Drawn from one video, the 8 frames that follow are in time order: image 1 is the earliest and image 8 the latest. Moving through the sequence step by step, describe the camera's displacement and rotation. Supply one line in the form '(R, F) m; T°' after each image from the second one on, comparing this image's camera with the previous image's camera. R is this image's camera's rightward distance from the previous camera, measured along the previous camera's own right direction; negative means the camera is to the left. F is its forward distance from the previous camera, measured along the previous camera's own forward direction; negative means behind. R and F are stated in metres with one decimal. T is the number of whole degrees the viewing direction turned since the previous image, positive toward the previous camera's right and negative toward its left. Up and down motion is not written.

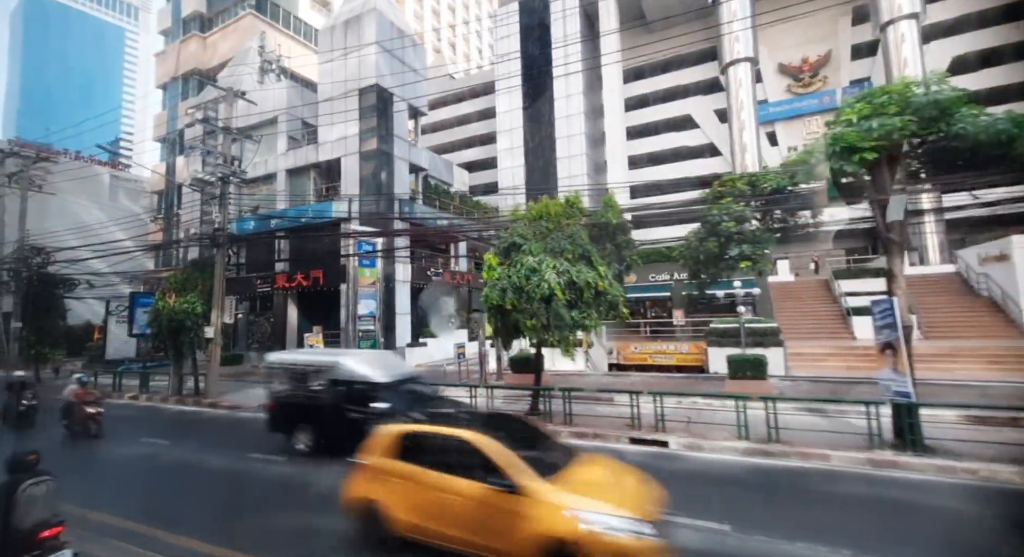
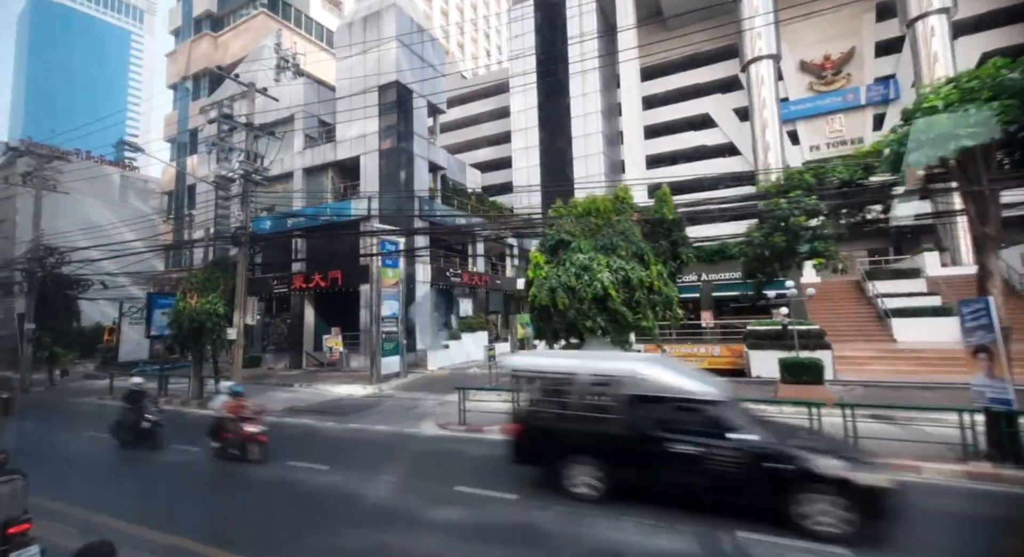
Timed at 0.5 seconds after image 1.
(-0.8, +0.5) m; 0°
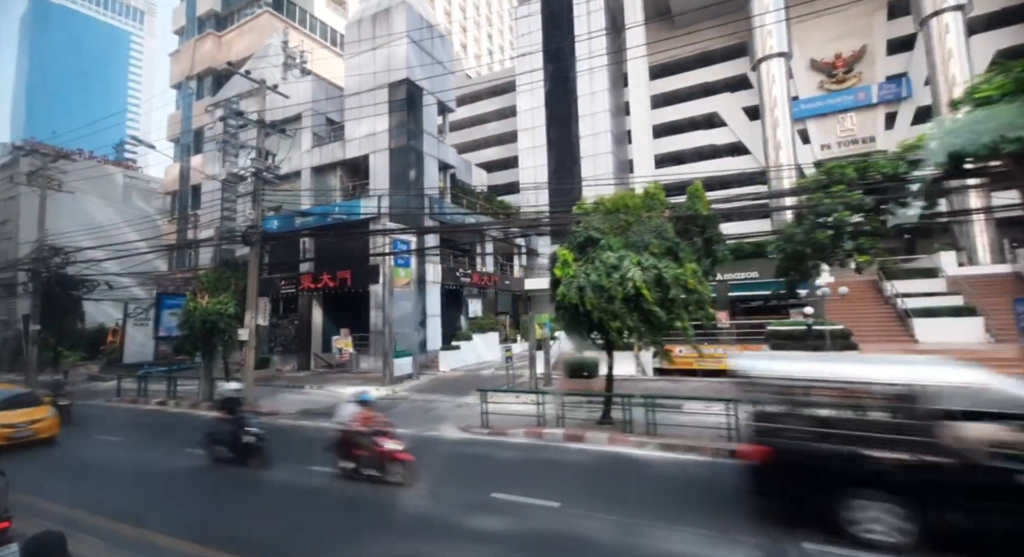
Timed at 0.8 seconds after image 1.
(-0.5, +0.3) m; 0°
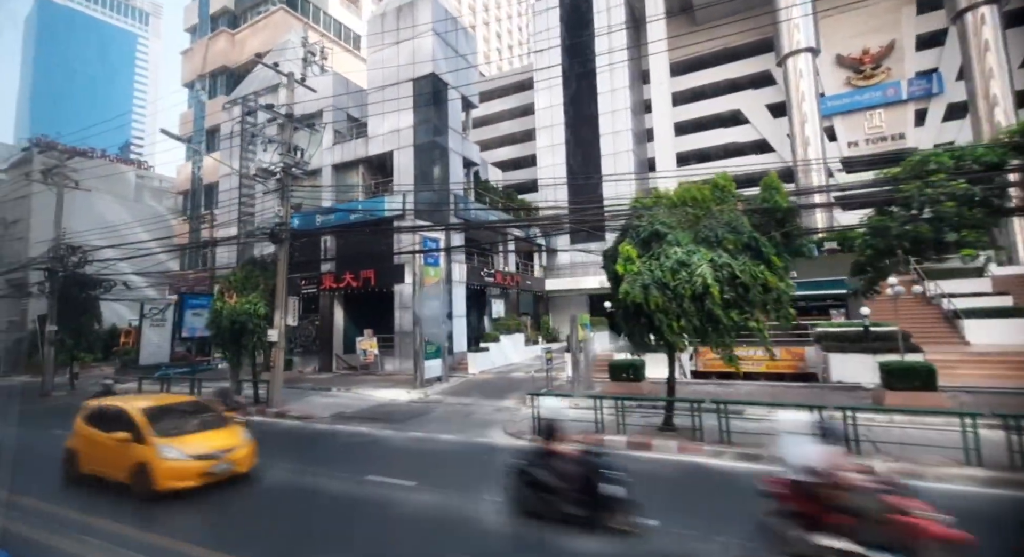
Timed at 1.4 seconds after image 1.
(-1.0, +0.5) m; 0°
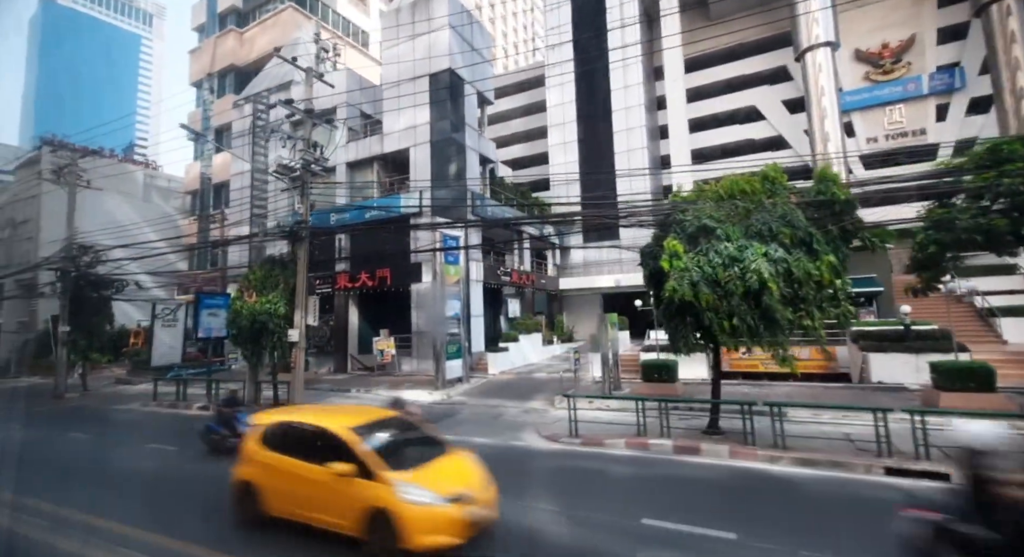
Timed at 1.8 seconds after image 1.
(-0.6, +0.3) m; 0°
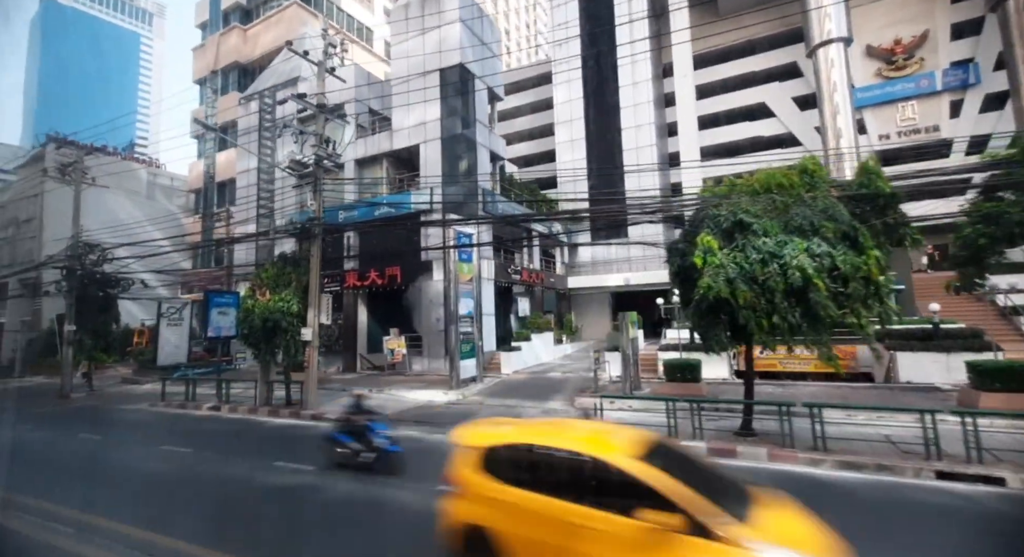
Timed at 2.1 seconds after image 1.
(-0.5, +0.3) m; 0°
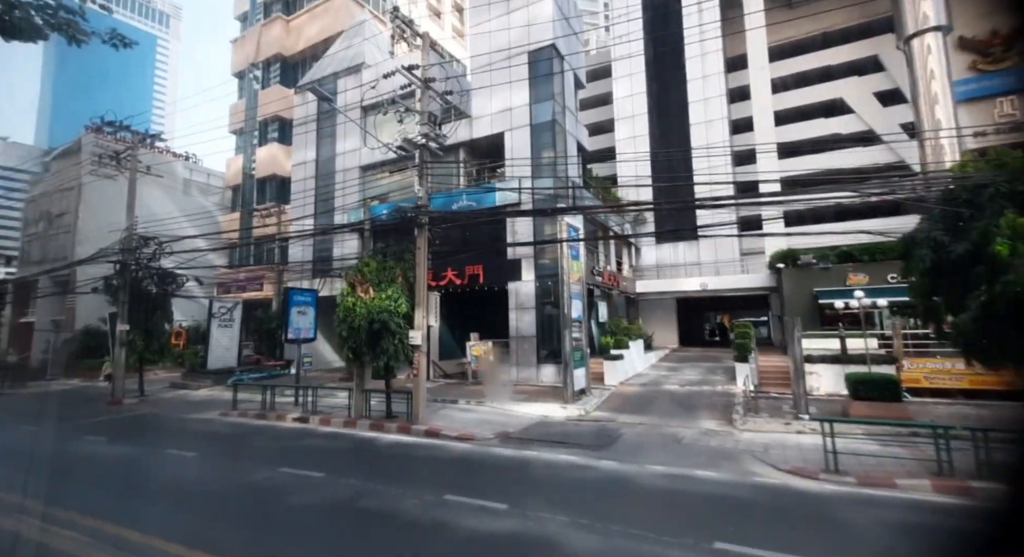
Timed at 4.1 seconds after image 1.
(-3.0, +1.6) m; -1°
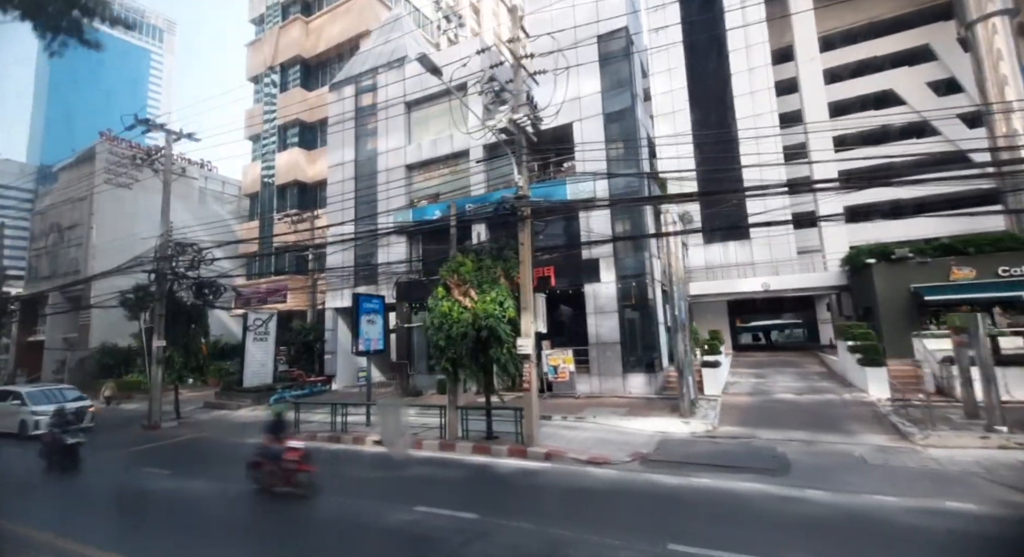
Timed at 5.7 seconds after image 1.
(-2.5, +1.4) m; +1°
